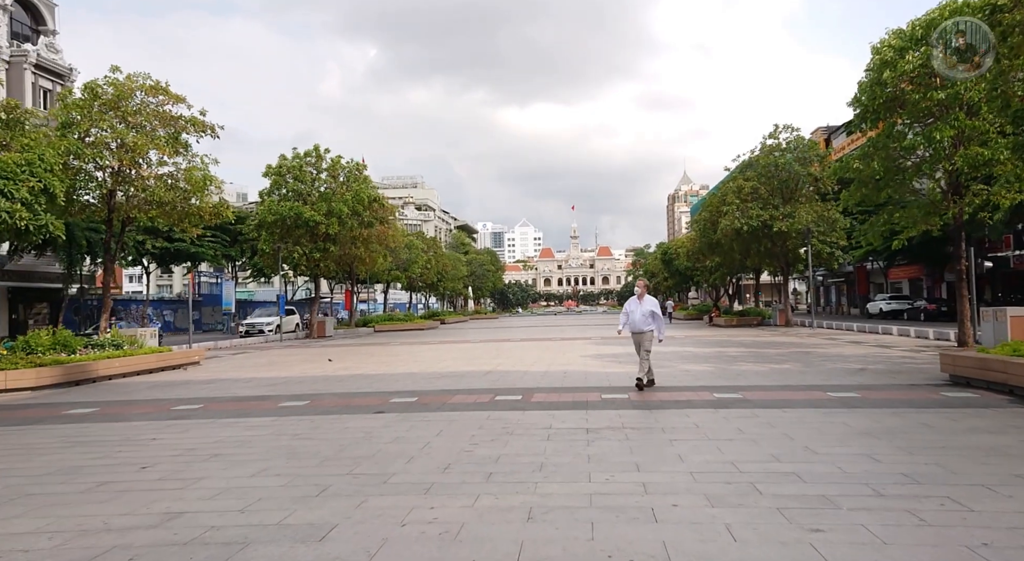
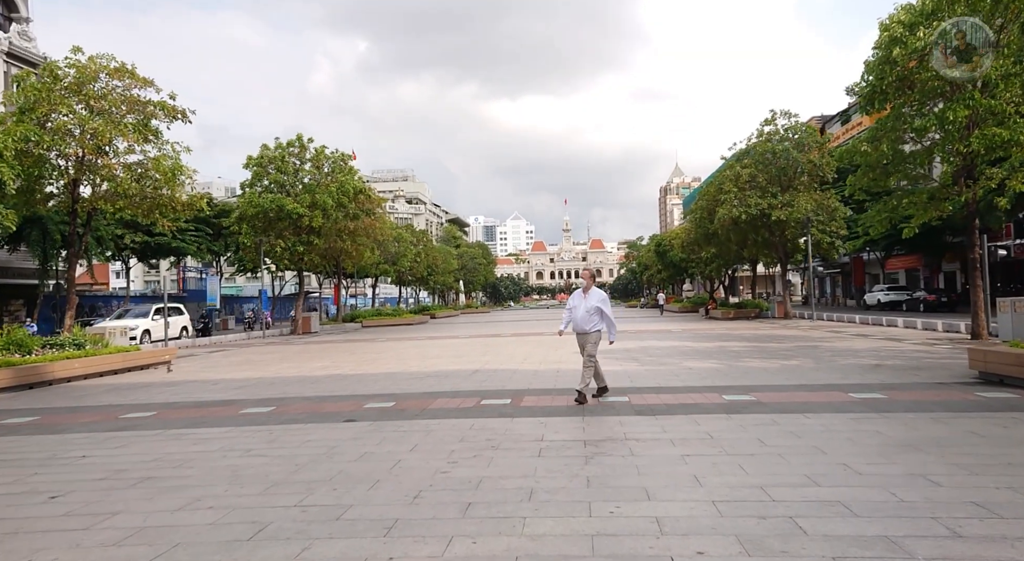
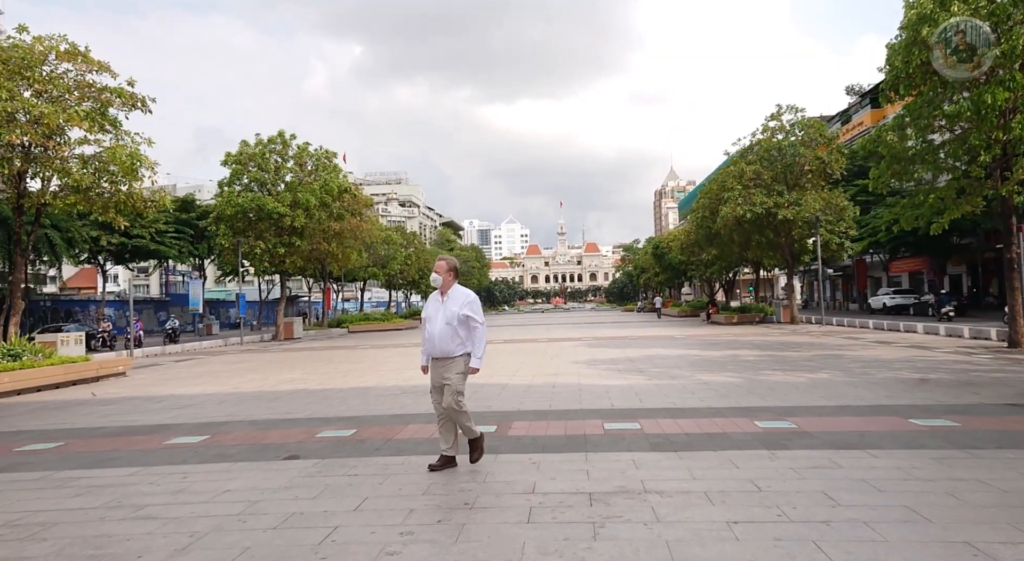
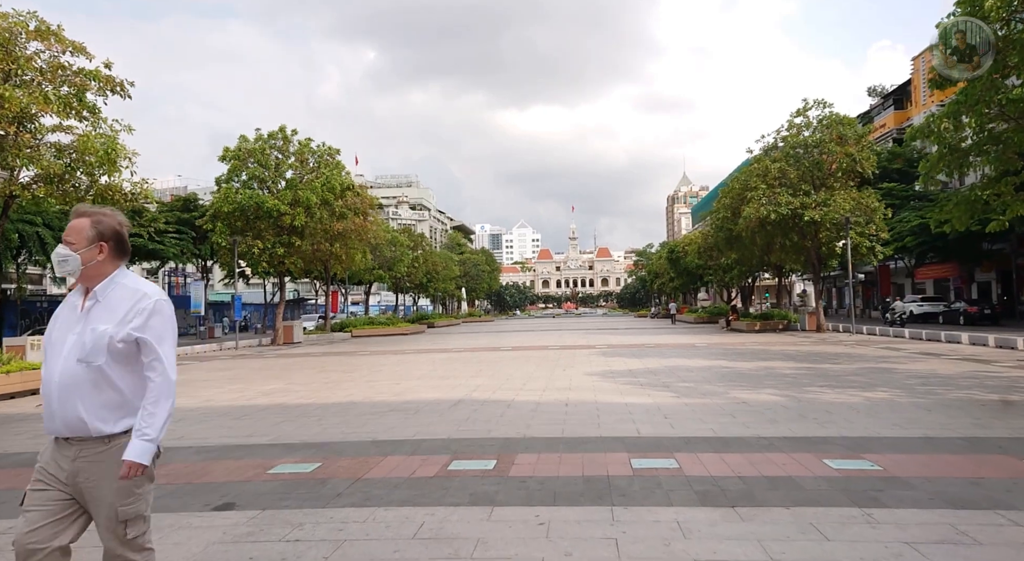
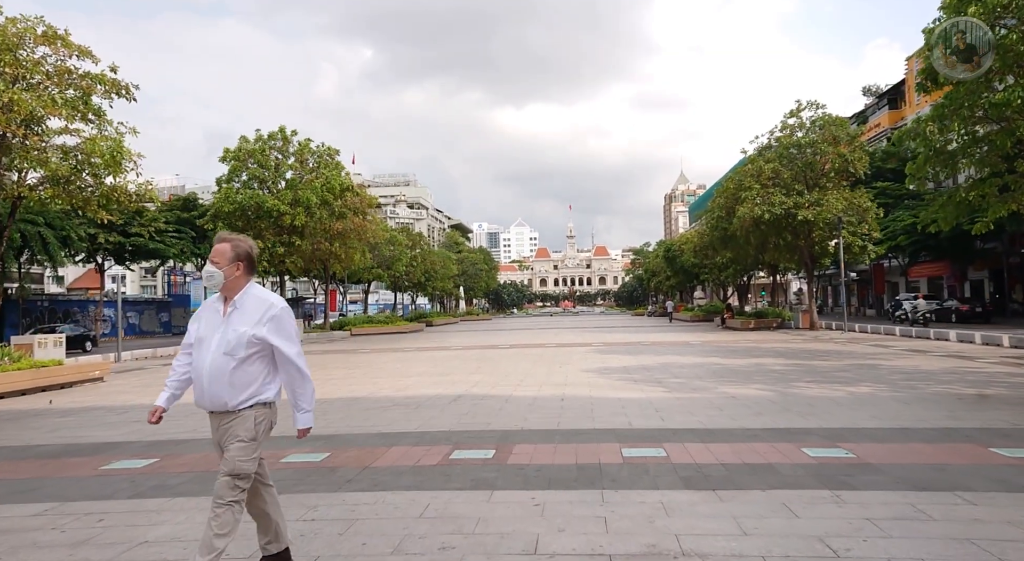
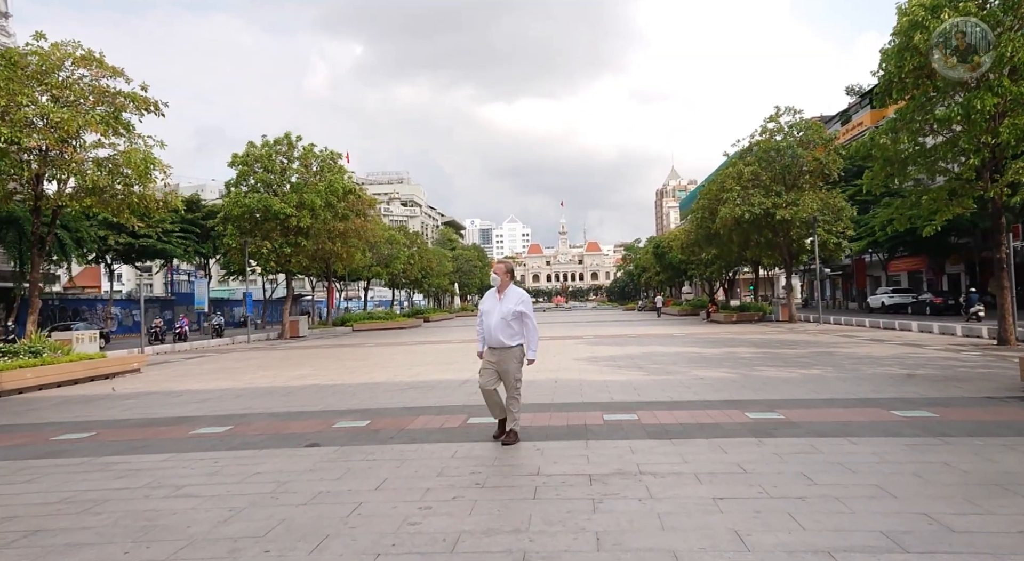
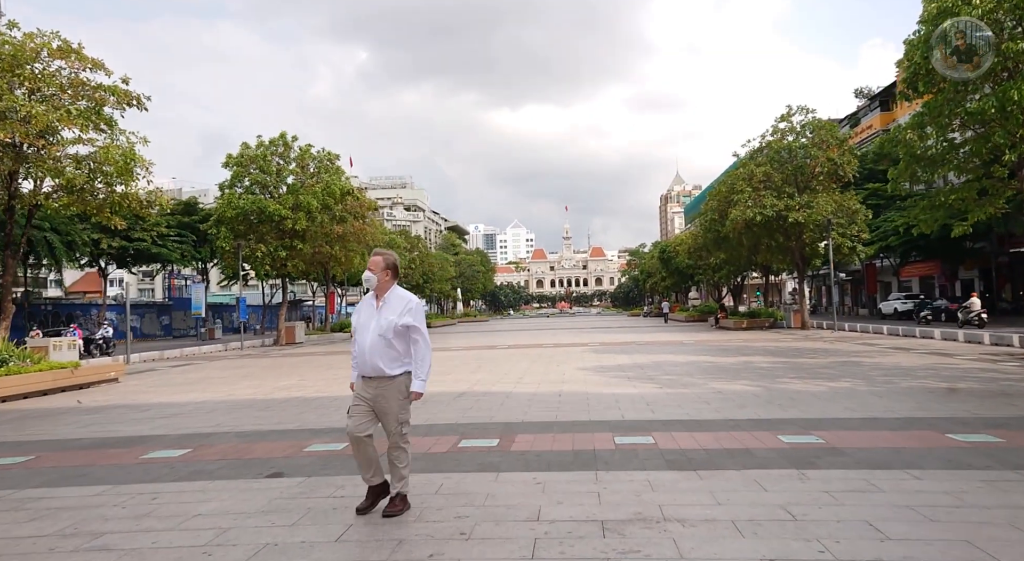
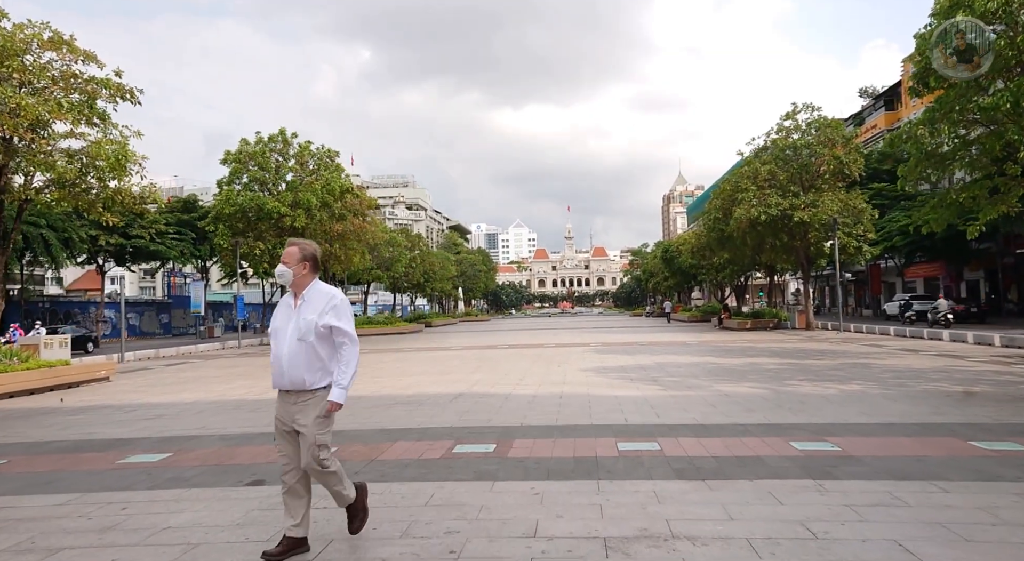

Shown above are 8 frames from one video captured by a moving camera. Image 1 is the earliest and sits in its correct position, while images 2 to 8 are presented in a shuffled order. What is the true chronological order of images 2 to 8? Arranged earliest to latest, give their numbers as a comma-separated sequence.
2, 6, 3, 7, 8, 5, 4
